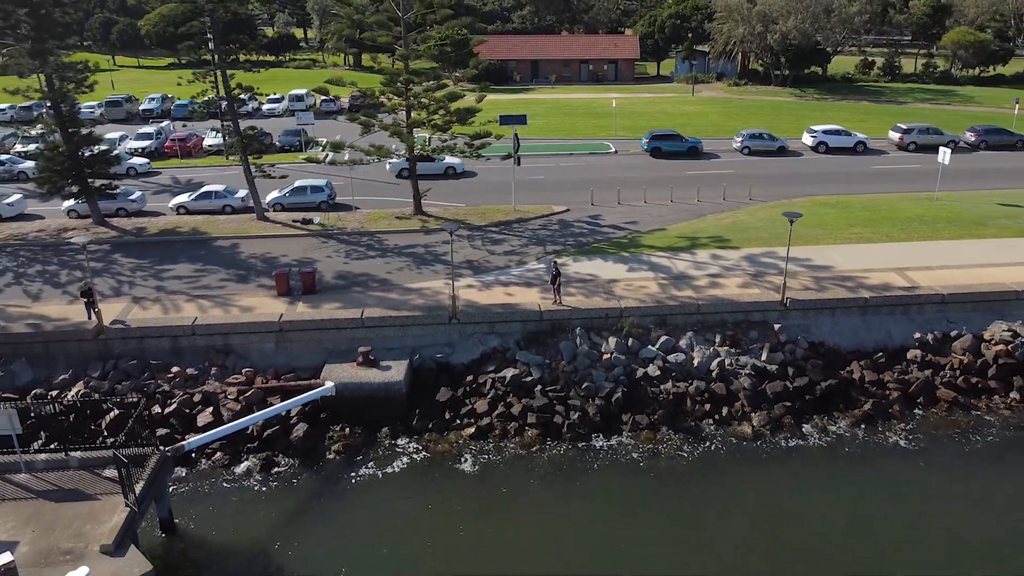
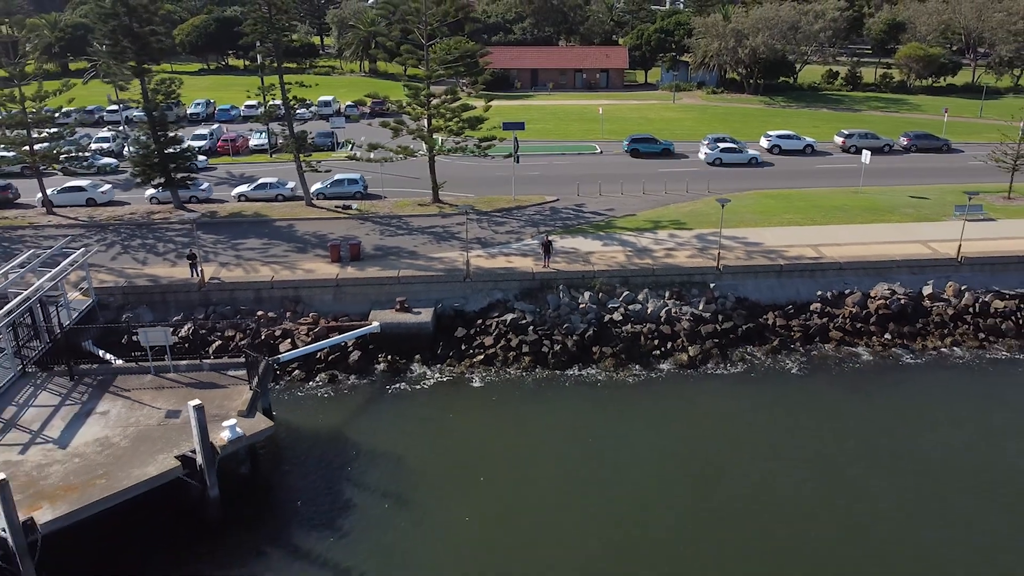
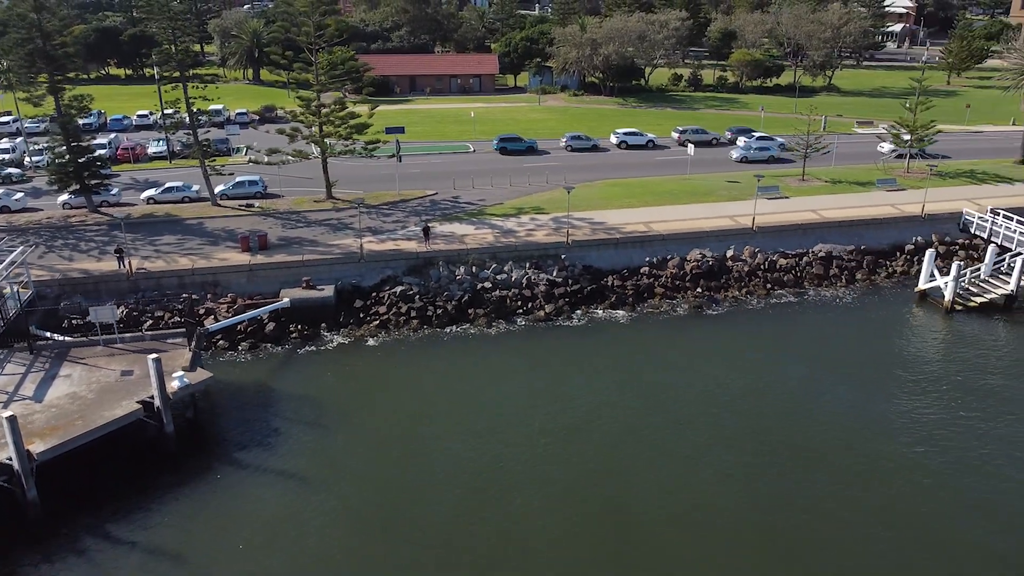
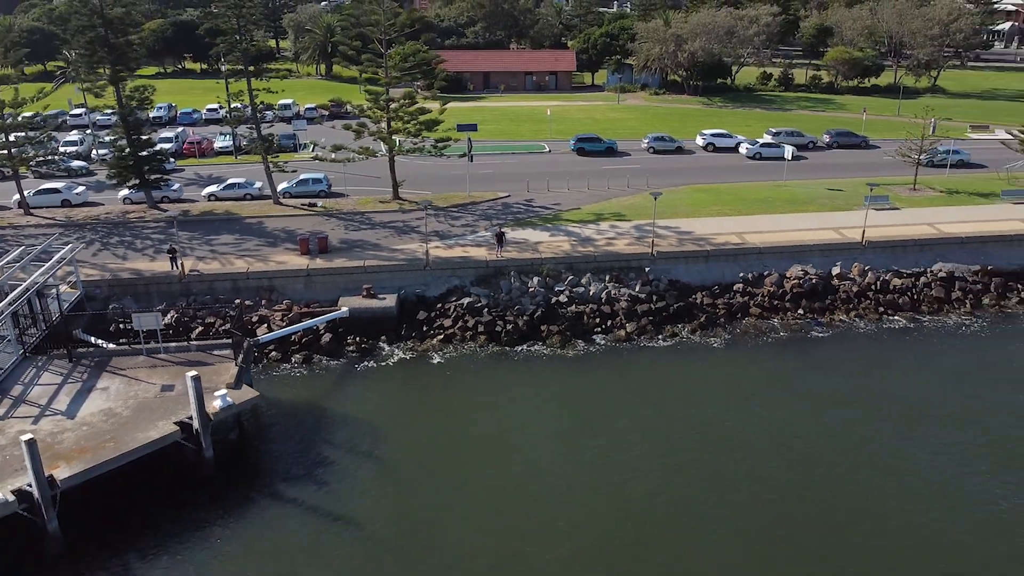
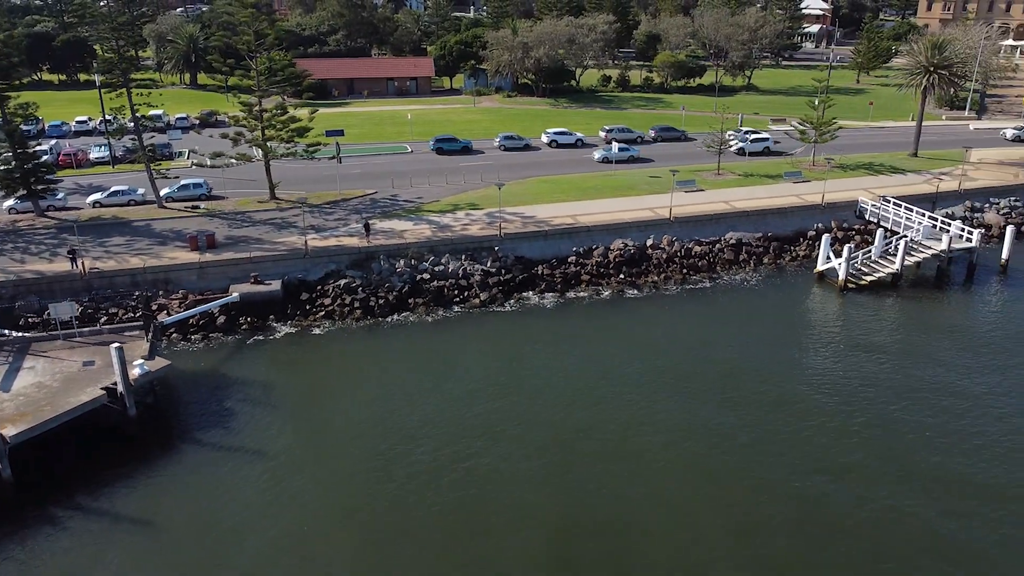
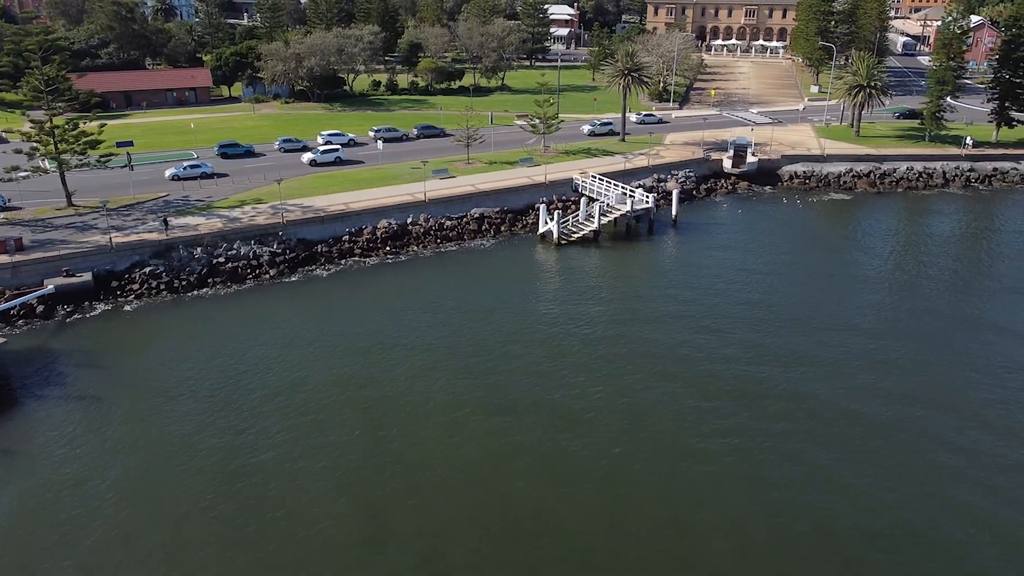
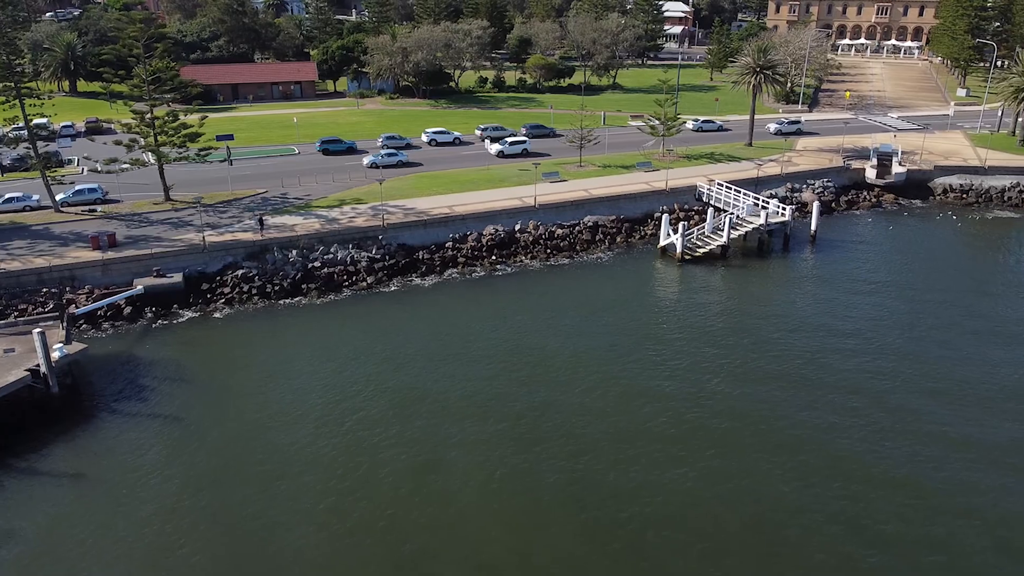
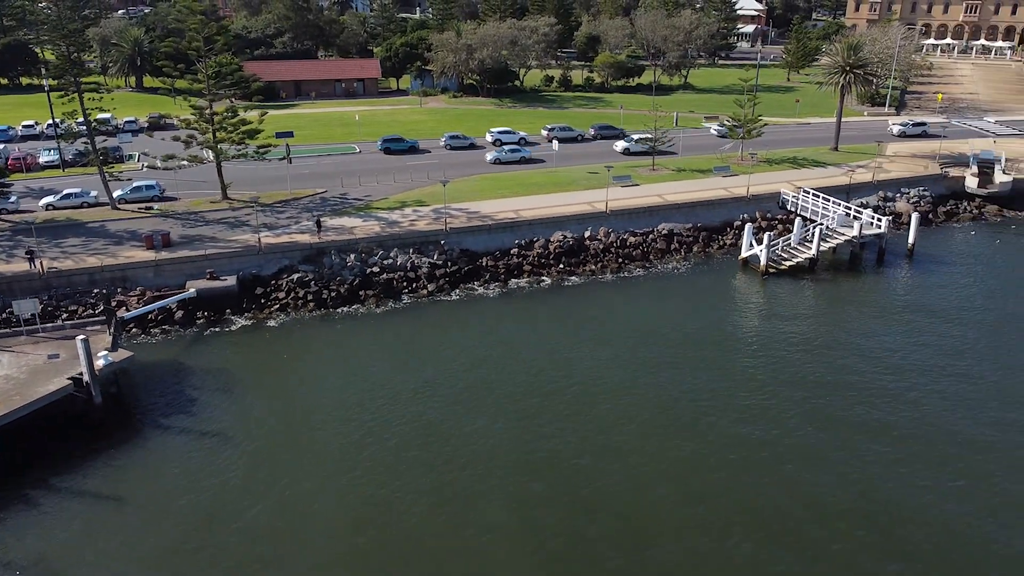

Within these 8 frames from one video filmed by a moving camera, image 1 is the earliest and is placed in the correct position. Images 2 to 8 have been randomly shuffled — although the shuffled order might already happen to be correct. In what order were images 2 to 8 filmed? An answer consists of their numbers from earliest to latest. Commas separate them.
2, 4, 3, 5, 8, 7, 6
